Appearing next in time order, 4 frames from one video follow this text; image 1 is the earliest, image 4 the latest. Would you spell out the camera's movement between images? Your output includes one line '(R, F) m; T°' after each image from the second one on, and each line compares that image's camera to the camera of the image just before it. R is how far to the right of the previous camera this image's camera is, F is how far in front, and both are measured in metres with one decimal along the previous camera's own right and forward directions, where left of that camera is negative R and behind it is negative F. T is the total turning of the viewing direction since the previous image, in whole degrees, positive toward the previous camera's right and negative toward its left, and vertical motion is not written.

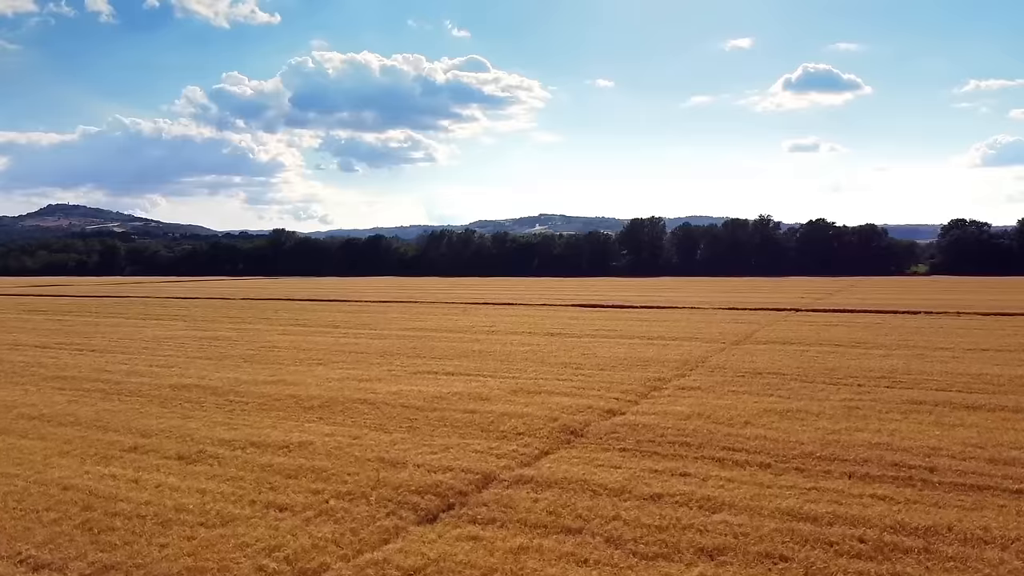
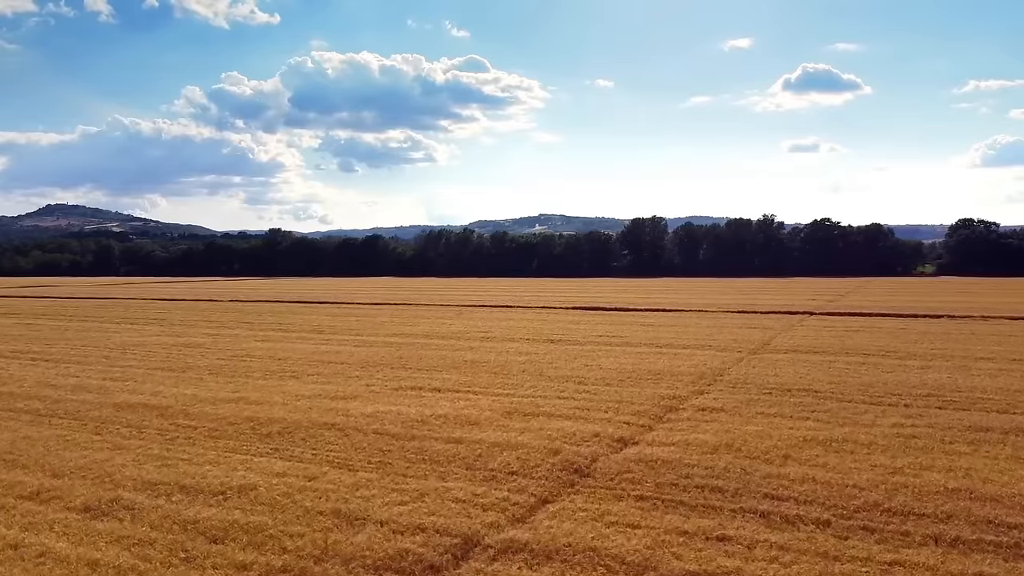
(+0.1, +2.2) m; 0°
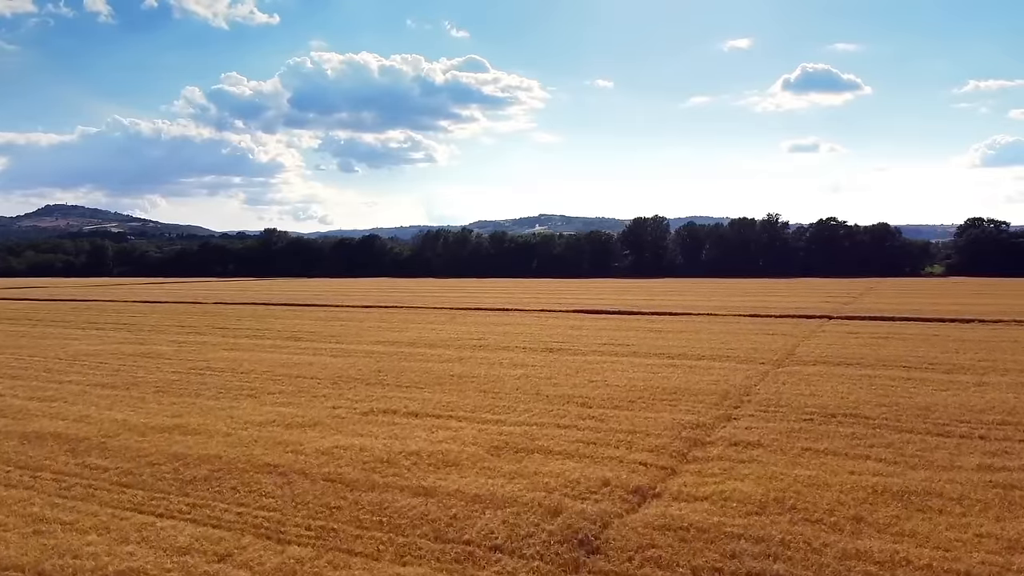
(+0.2, +2.7) m; 0°
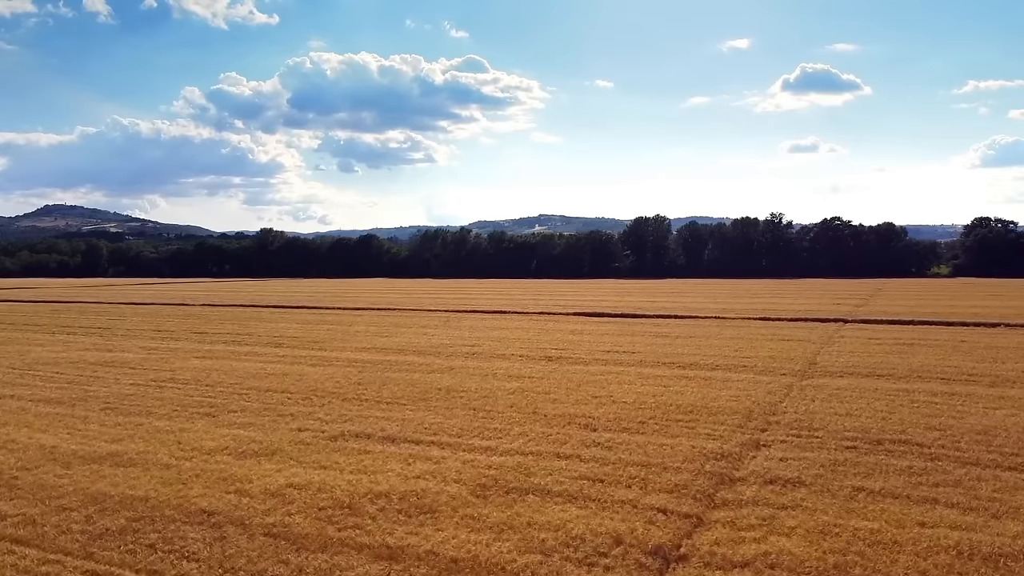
(+0.1, +2.0) m; 0°
